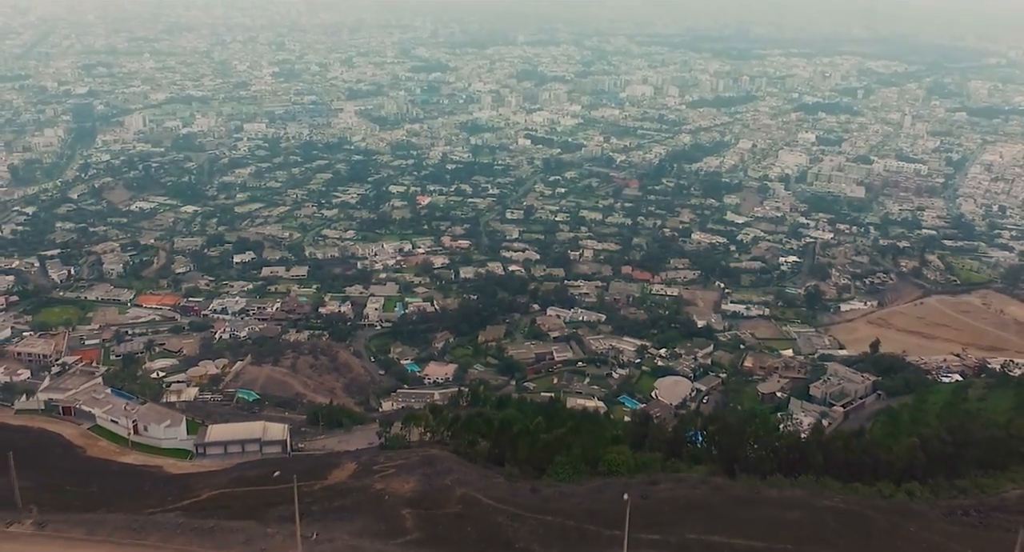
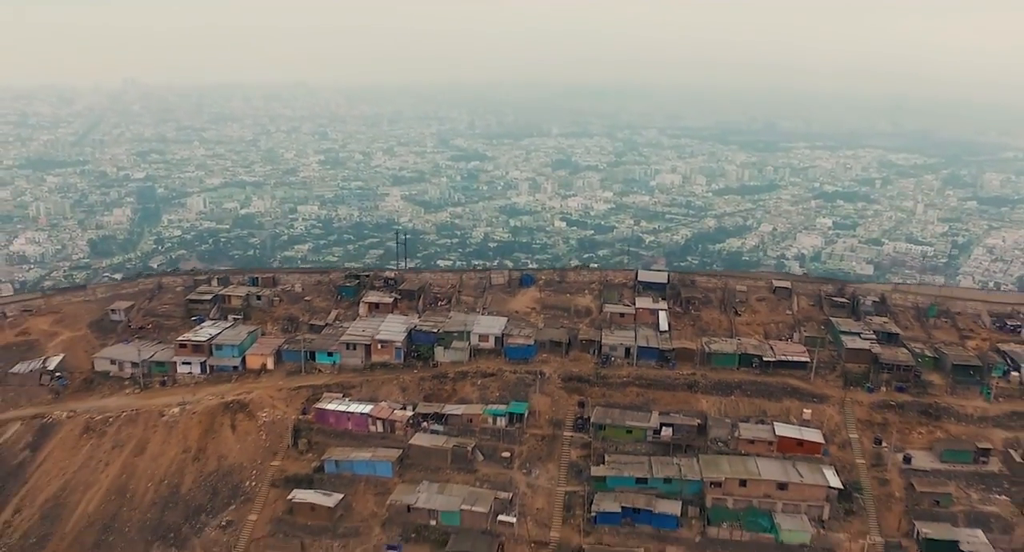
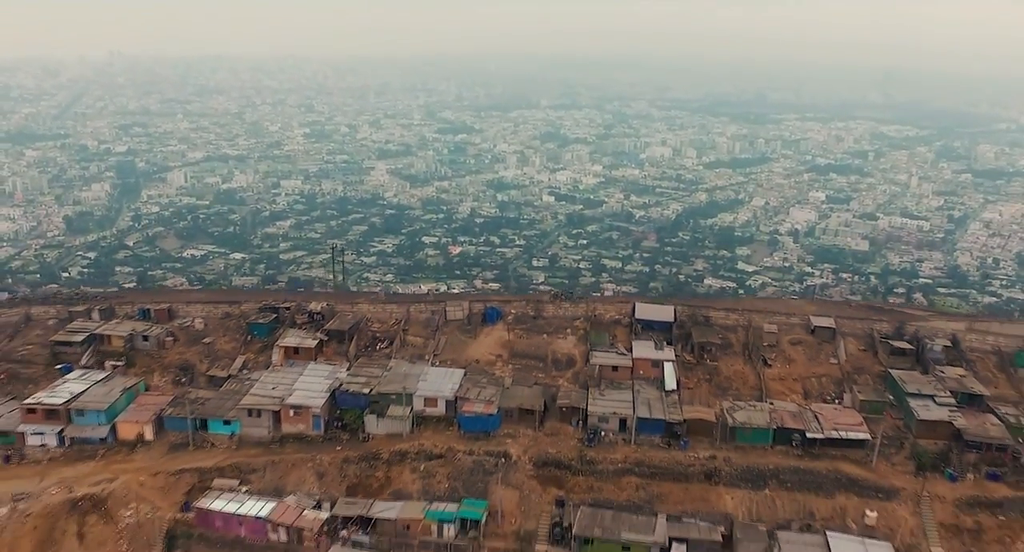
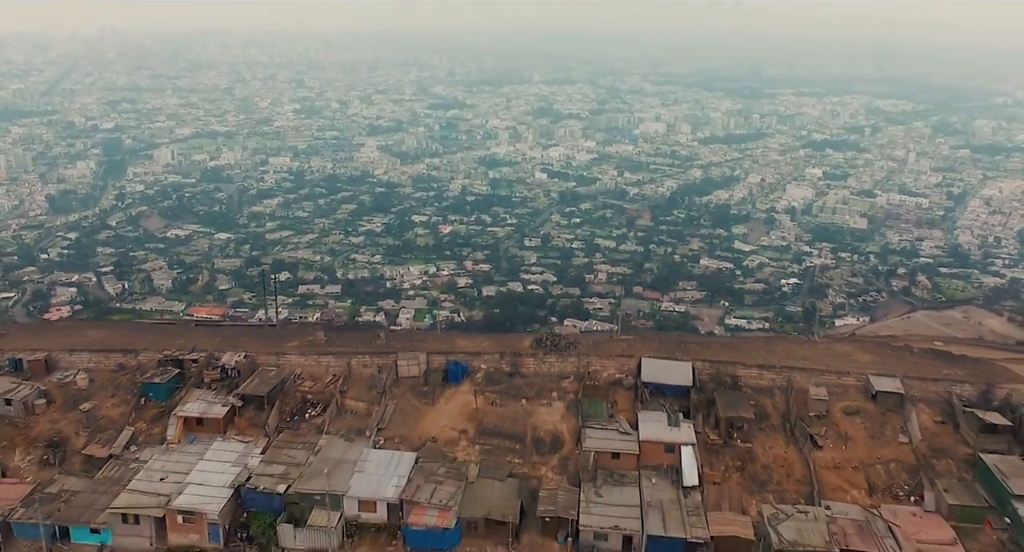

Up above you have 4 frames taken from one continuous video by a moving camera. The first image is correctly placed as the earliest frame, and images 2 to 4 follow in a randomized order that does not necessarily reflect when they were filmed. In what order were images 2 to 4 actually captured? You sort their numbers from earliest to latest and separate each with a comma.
4, 3, 2
